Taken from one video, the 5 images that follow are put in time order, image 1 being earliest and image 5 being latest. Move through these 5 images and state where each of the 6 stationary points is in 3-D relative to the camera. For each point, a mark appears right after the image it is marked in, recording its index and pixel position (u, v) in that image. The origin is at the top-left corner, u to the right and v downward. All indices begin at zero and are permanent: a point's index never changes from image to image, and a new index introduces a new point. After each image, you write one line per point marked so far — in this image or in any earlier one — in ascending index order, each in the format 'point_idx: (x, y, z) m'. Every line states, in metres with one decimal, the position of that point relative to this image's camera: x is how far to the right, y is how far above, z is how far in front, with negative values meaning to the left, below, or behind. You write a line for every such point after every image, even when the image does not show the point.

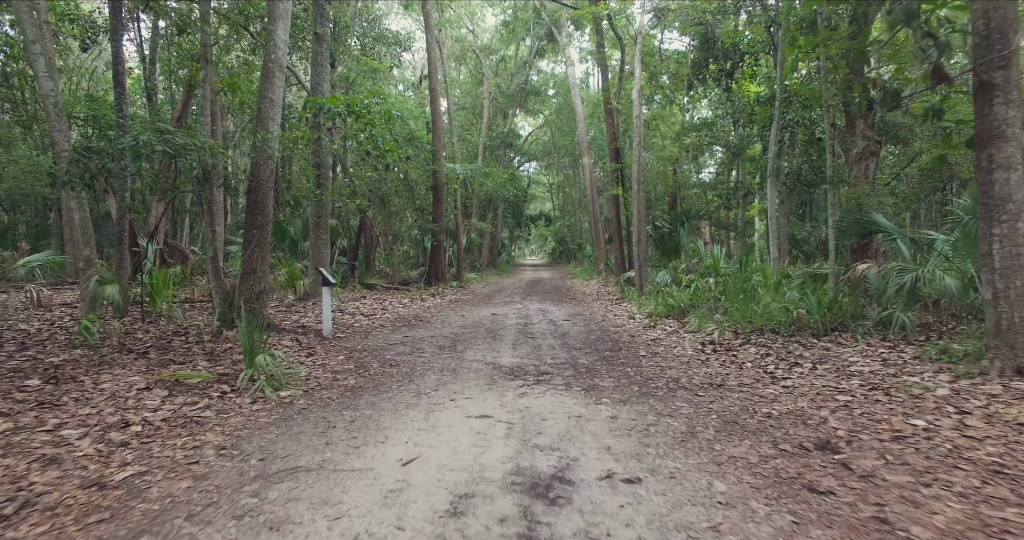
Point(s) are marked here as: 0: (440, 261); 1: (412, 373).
0: (-2.0, +0.2, +17.5) m
1: (-0.8, -0.8, +4.9) m
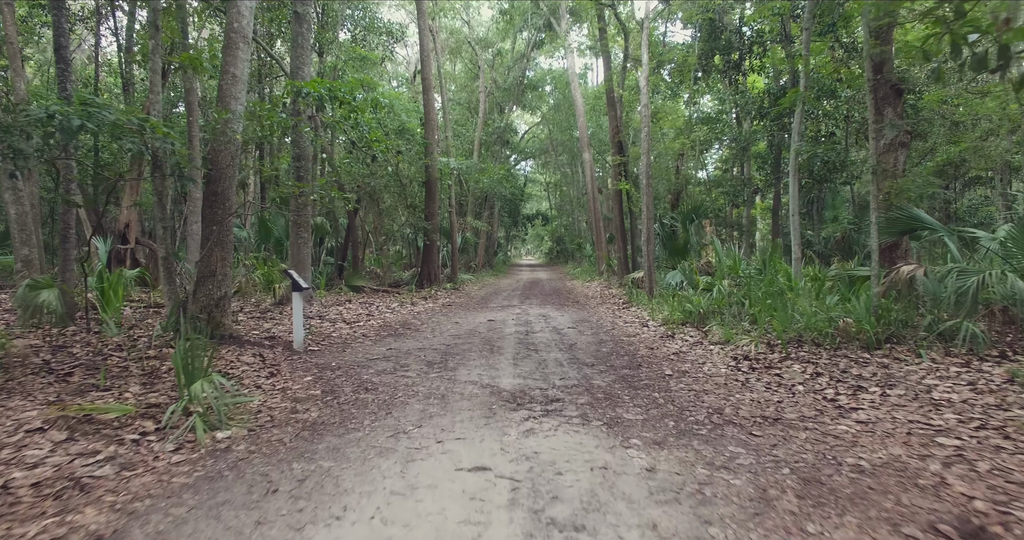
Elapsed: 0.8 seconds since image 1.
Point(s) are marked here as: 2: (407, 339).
0: (-2.1, +0.2, +16.6) m
1: (-0.7, -0.8, +4.0) m
2: (-1.2, -0.8, +7.1) m
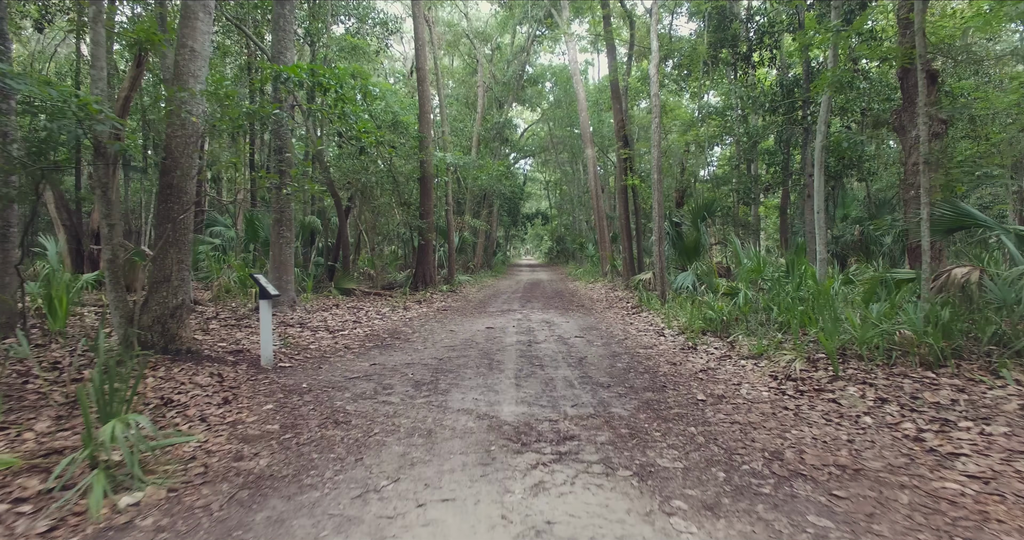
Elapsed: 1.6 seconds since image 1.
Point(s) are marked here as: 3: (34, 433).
0: (-2.1, +0.2, +15.8) m
1: (-0.7, -0.8, +3.2) m
2: (-1.2, -0.8, +6.3) m
3: (-2.2, -0.8, +3.0) m
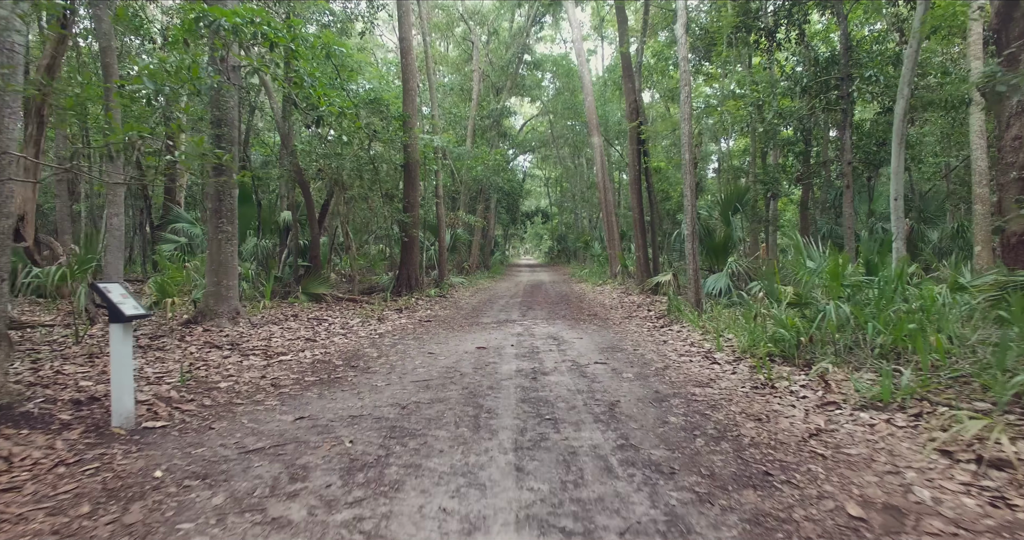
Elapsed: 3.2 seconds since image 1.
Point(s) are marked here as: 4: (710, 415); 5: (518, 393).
0: (-2.1, +0.2, +13.9) m
1: (-0.7, -0.9, +1.3) m
2: (-1.2, -0.8, +4.5) m
3: (-2.3, -0.8, +1.1) m
4: (+1.1, -0.8, +3.7) m
5: (0.0, -0.8, +4.4) m
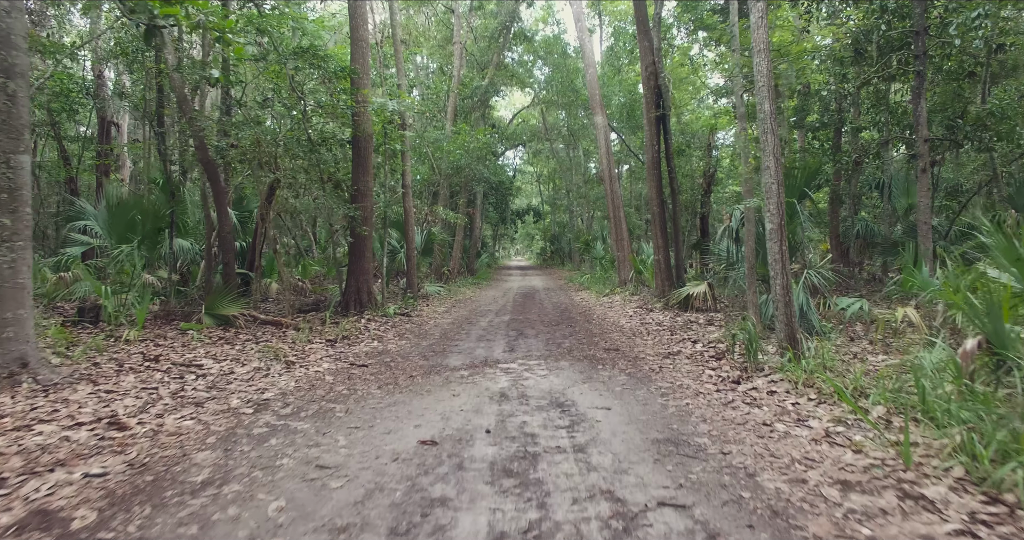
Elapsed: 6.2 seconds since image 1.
0: (-2.3, 0.0, +10.8) m
1: (-0.8, -1.0, -1.8) m
2: (-1.3, -1.0, +1.3) m
3: (-2.3, -0.9, -2.0) m
4: (+1.0, -0.9, +0.6) m
5: (-0.1, -1.0, +1.3) m
